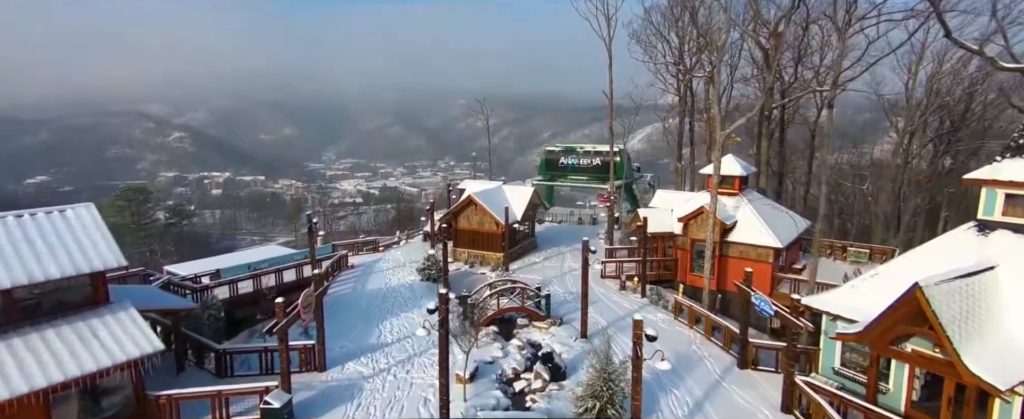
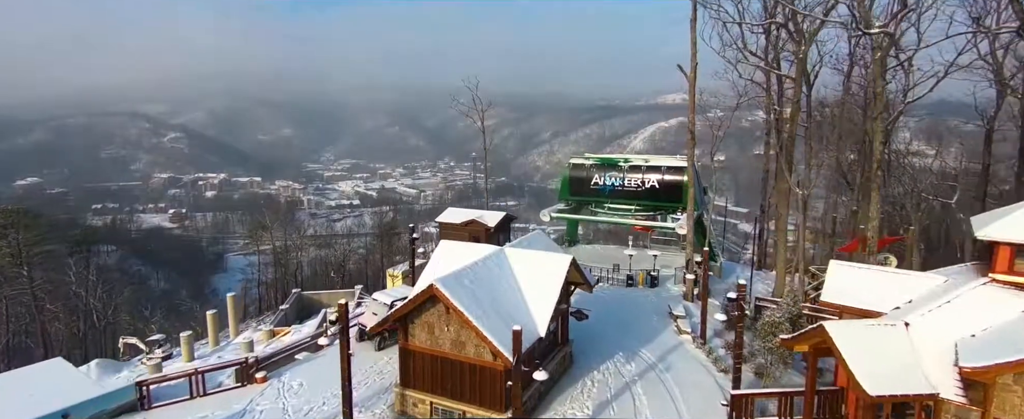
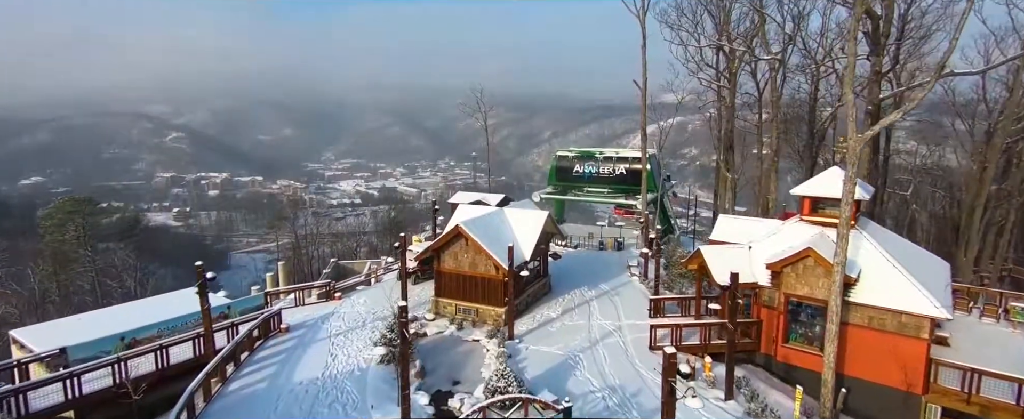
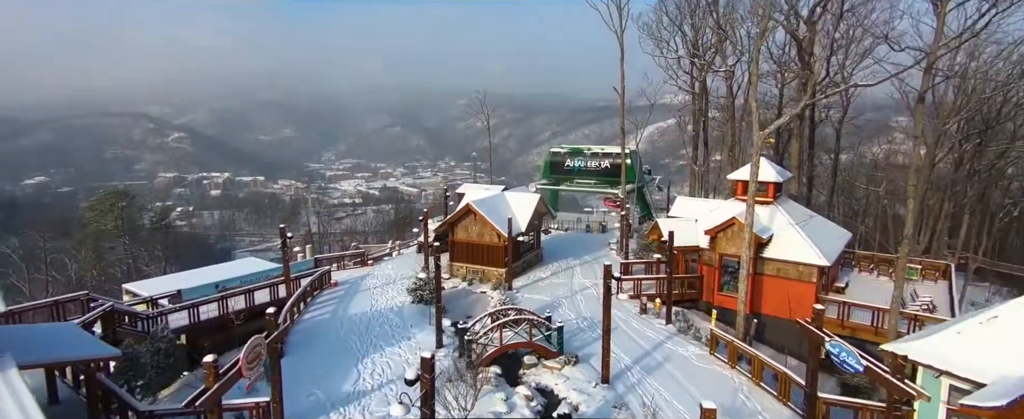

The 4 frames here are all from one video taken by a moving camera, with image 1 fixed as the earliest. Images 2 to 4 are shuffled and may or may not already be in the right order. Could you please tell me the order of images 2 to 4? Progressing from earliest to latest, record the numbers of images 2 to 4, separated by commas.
4, 3, 2
